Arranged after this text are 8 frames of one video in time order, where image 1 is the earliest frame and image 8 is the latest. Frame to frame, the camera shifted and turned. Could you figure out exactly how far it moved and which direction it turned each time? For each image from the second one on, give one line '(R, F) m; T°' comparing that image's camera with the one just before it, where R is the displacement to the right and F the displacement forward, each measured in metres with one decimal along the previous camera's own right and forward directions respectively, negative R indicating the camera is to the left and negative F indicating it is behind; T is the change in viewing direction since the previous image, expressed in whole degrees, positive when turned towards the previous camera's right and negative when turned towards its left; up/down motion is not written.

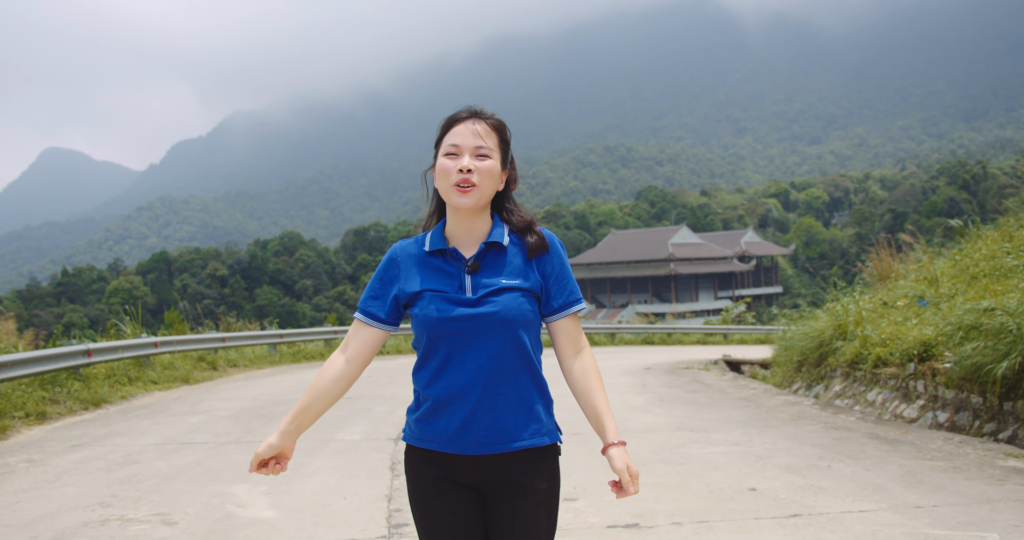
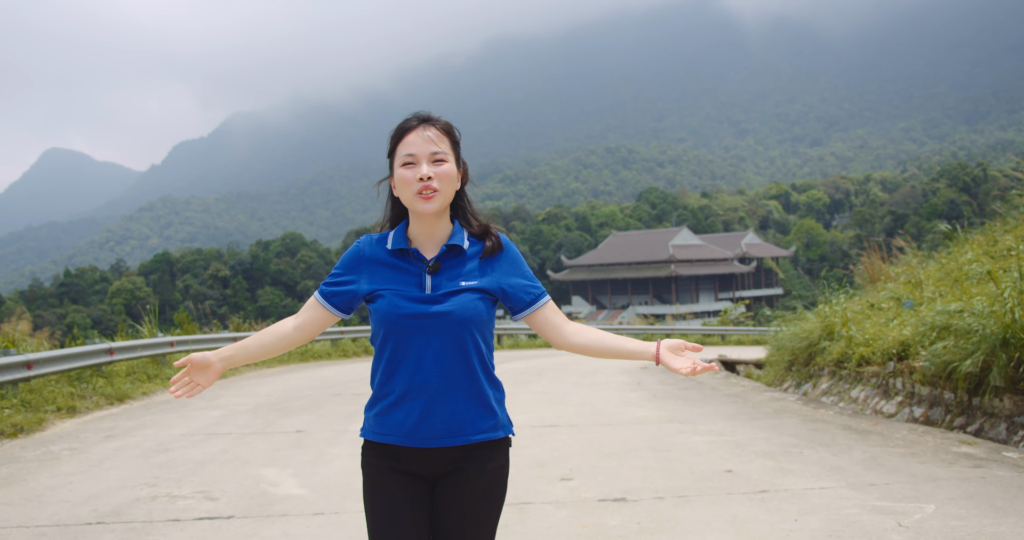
(0.0, -0.5) m; 0°
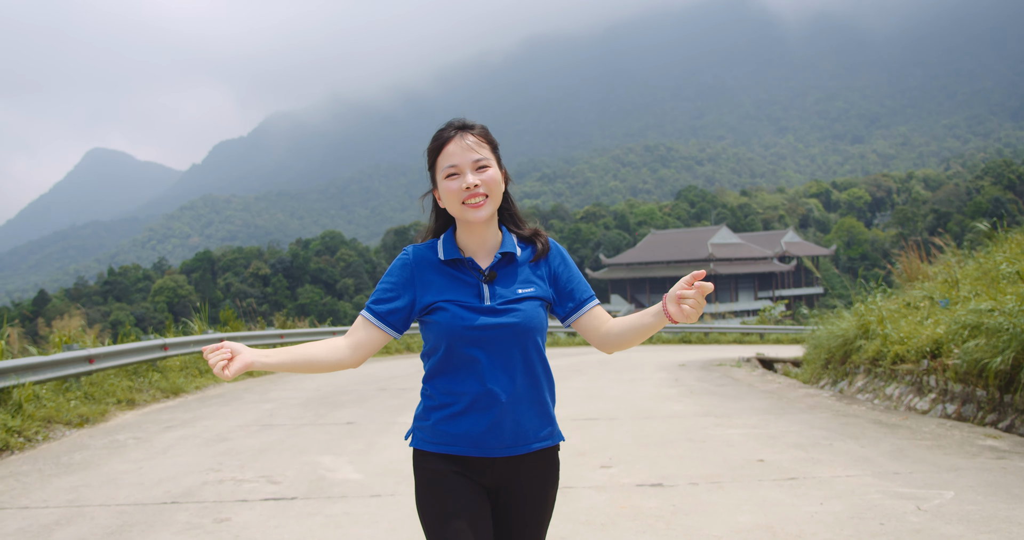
(0.0, -0.3) m; -2°
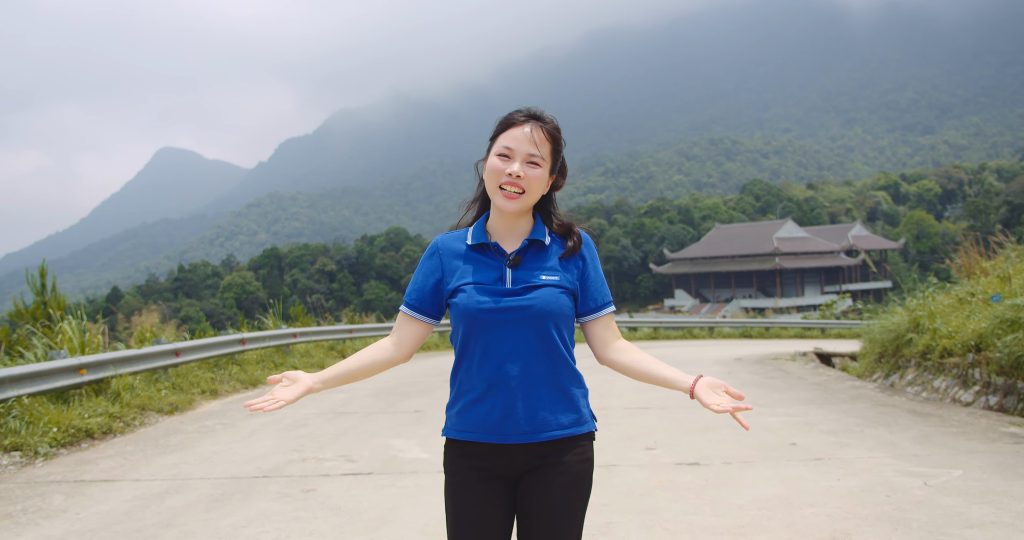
(+0.1, -0.5) m; -3°
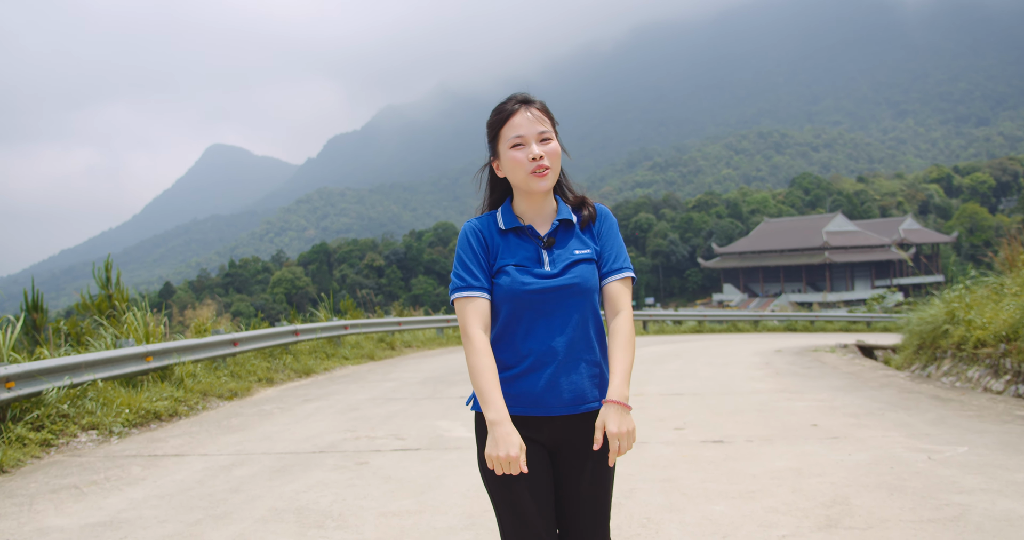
(0.0, -0.3) m; -2°
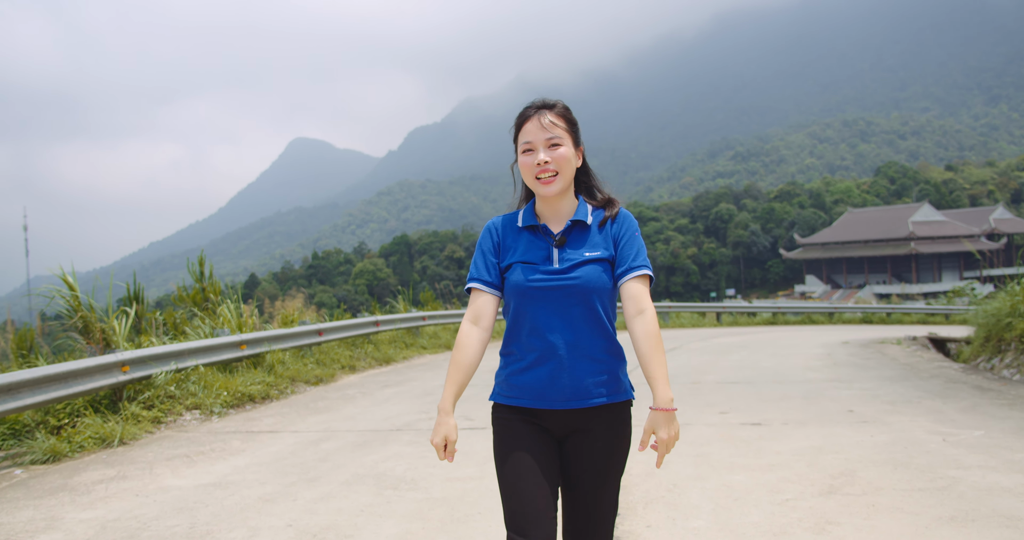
(+0.1, -0.5) m; -4°
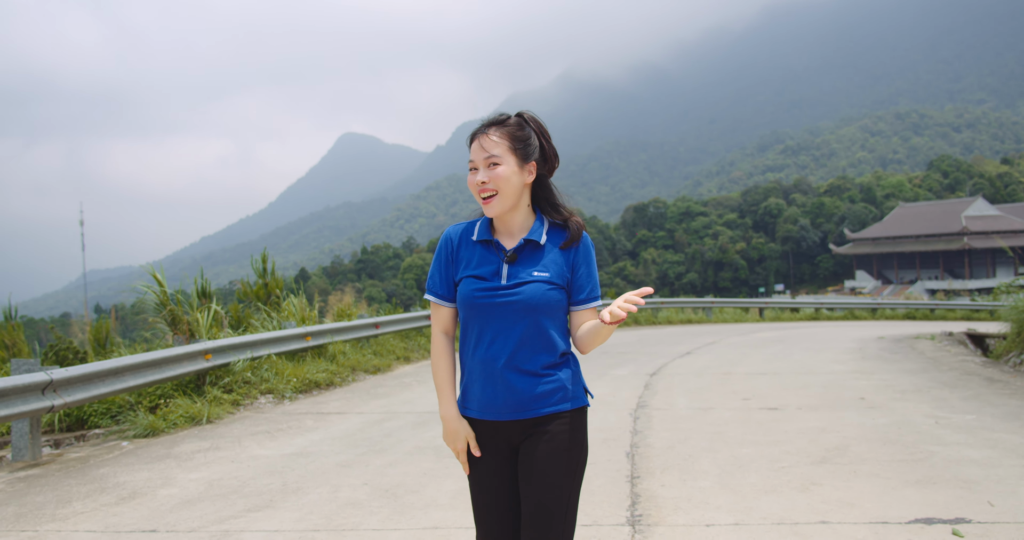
(0.0, -0.6) m; -2°
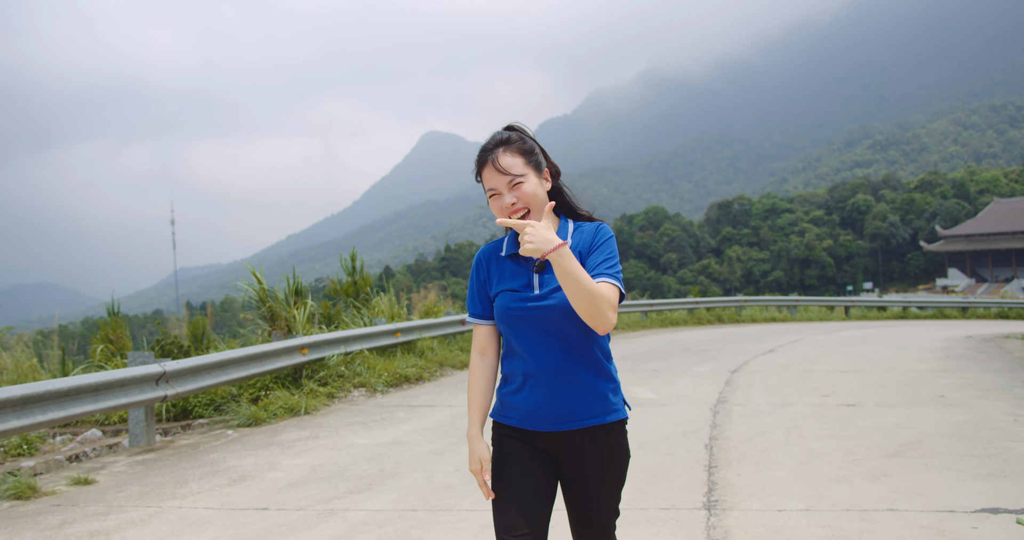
(0.0, -0.2) m; -4°
